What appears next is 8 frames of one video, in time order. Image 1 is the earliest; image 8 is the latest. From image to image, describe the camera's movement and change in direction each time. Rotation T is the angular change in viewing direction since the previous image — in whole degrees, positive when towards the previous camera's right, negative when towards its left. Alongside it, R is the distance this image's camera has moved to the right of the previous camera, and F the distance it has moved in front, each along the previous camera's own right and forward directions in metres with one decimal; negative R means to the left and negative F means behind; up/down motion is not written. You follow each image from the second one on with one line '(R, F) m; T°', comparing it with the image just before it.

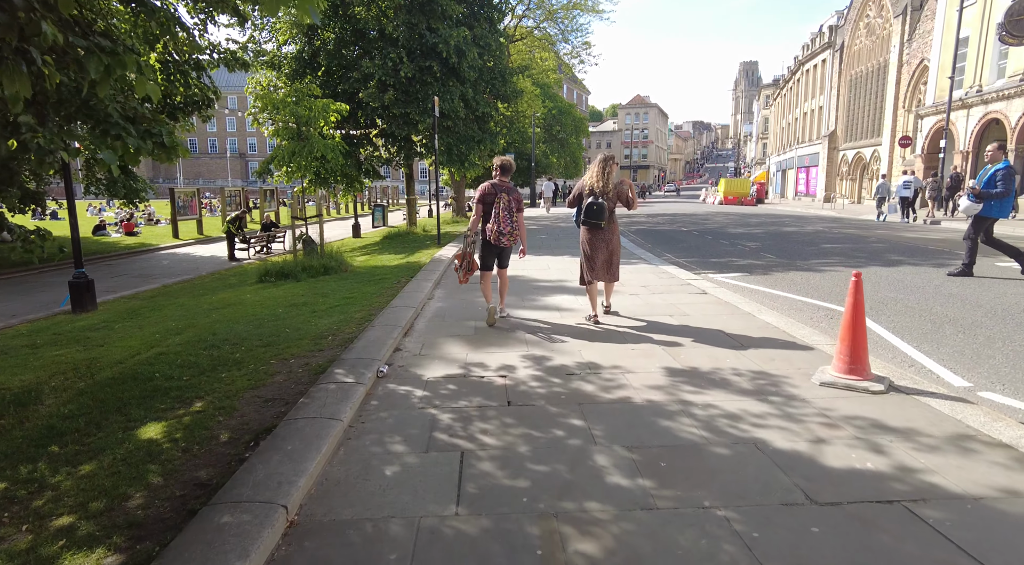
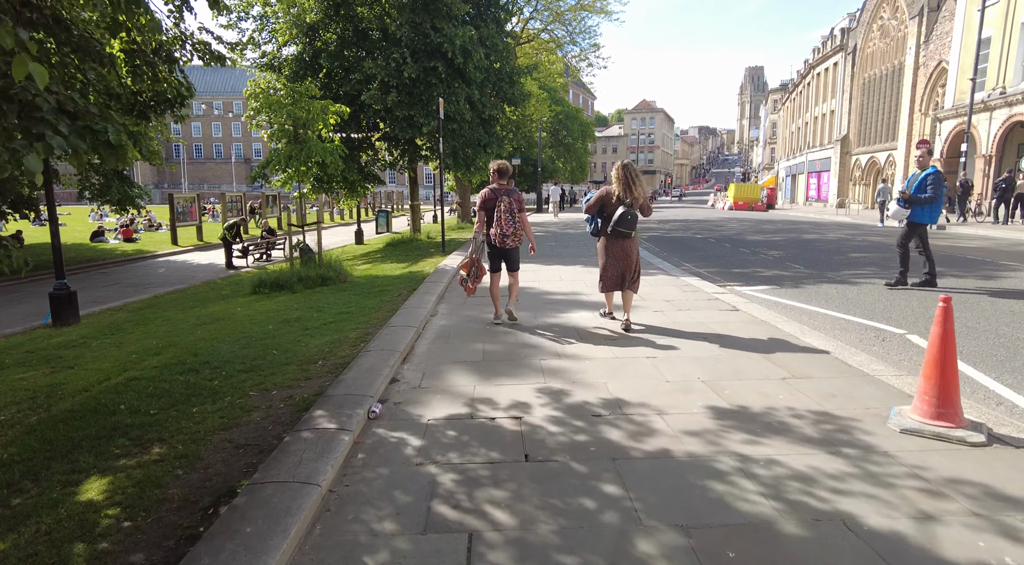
(-0.1, +0.7) m; 0°
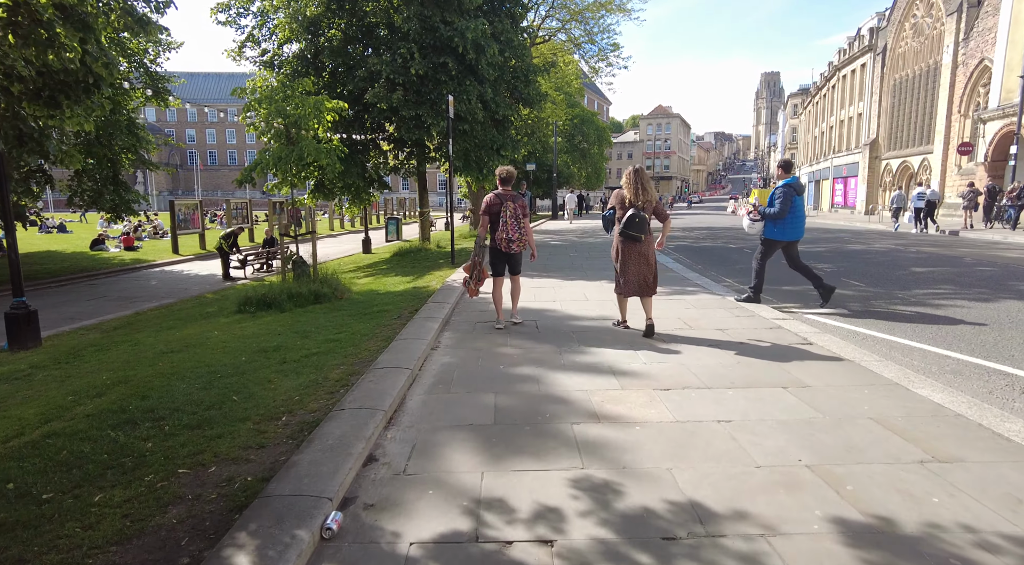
(-0.1, +1.2) m; -1°
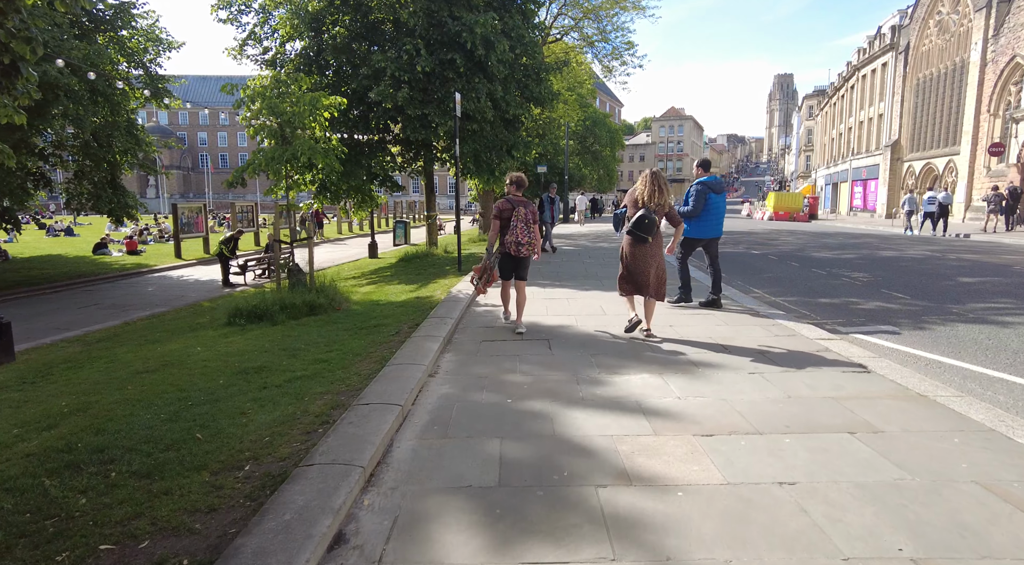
(0.0, +0.7) m; -1°
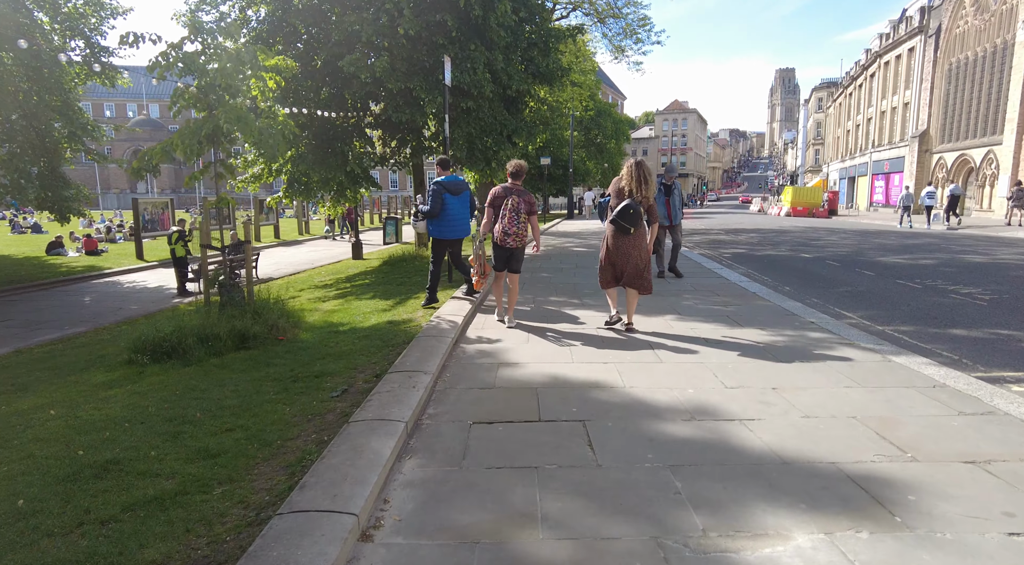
(-0.1, +2.4) m; 0°
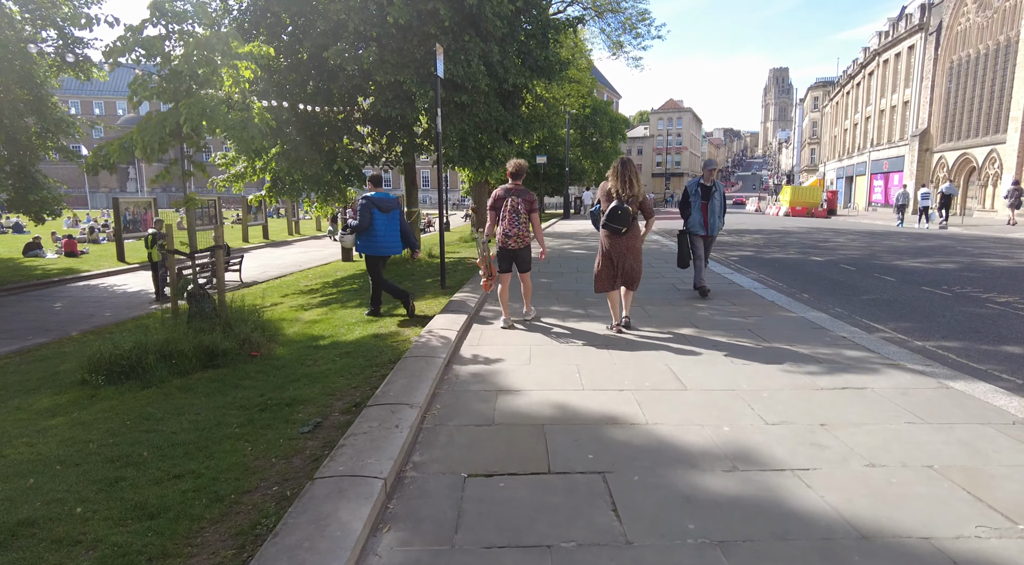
(0.0, +0.6) m; +1°
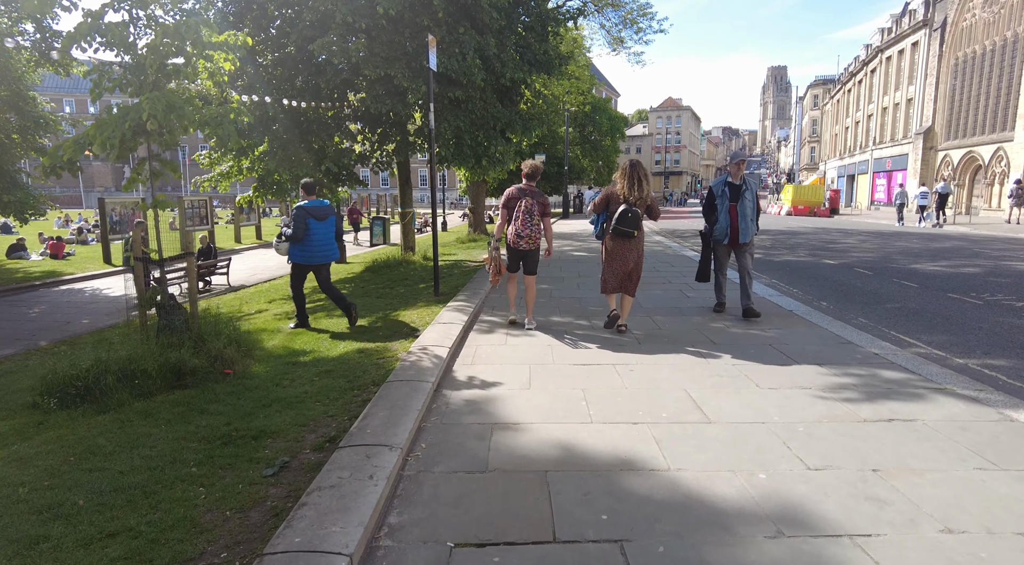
(0.0, +0.5) m; 0°
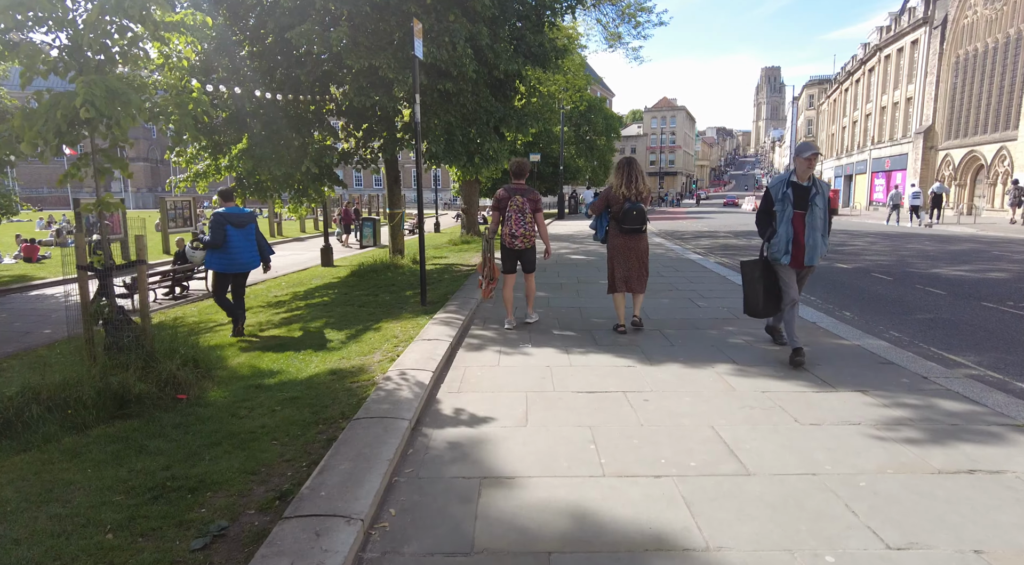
(0.0, +0.7) m; +1°
